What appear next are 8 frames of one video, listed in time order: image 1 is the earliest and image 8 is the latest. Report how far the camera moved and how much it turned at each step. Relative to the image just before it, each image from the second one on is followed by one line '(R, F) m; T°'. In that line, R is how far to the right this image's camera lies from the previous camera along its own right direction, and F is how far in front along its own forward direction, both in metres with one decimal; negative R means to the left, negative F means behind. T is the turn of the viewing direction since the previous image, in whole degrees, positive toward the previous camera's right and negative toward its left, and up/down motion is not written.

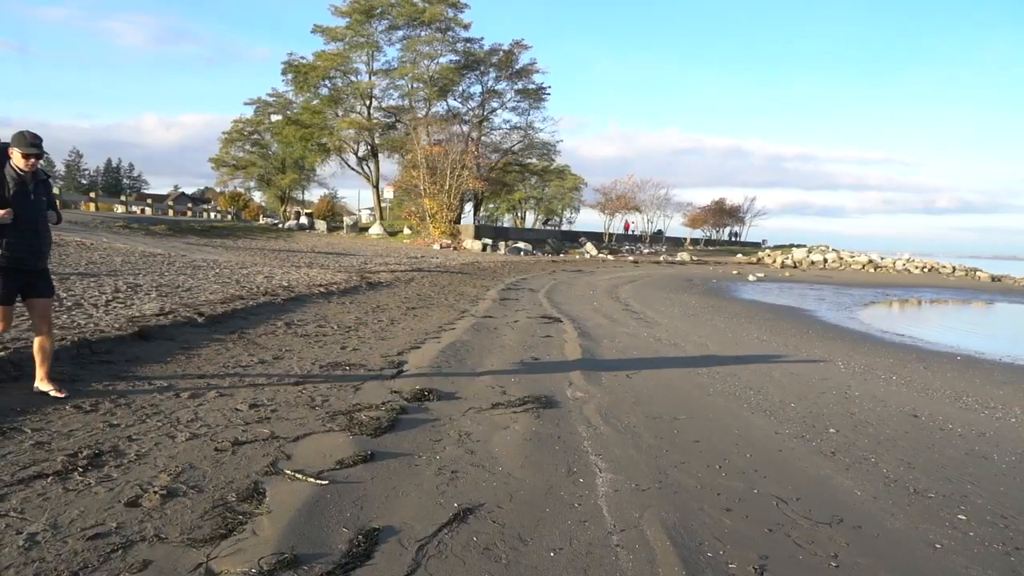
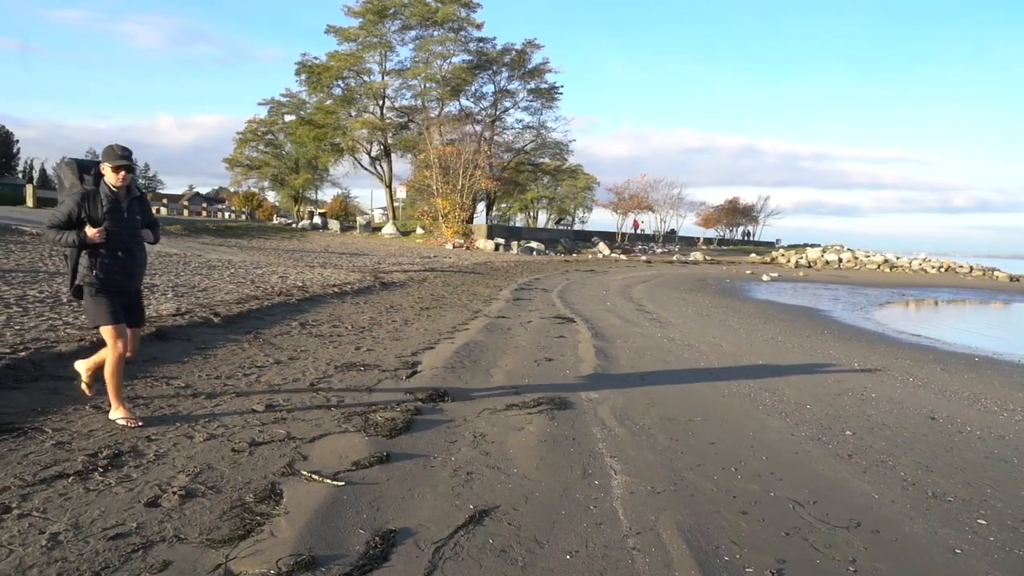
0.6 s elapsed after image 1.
(0.0, 0.0) m; -1°
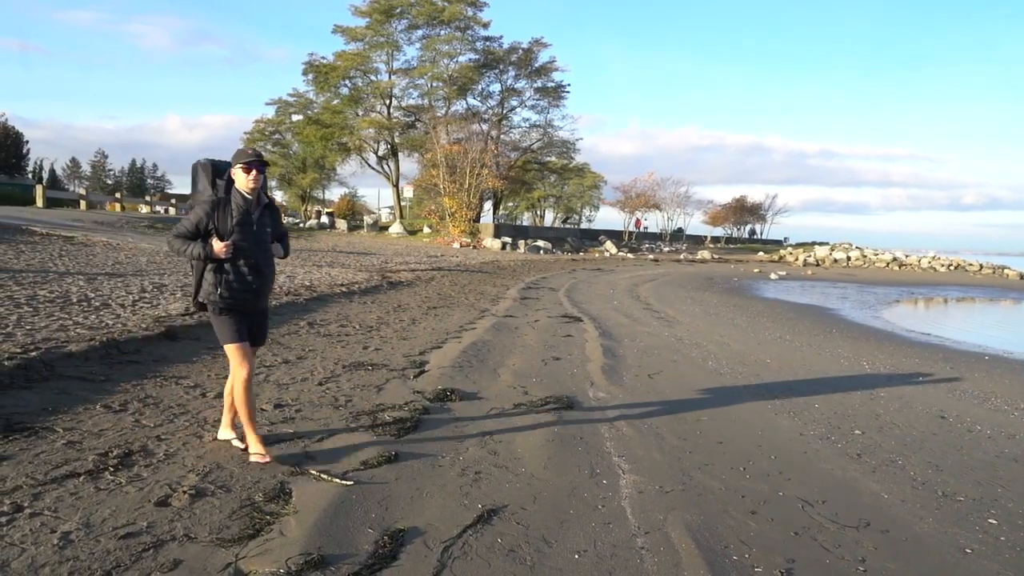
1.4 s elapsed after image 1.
(0.0, 0.0) m; -1°
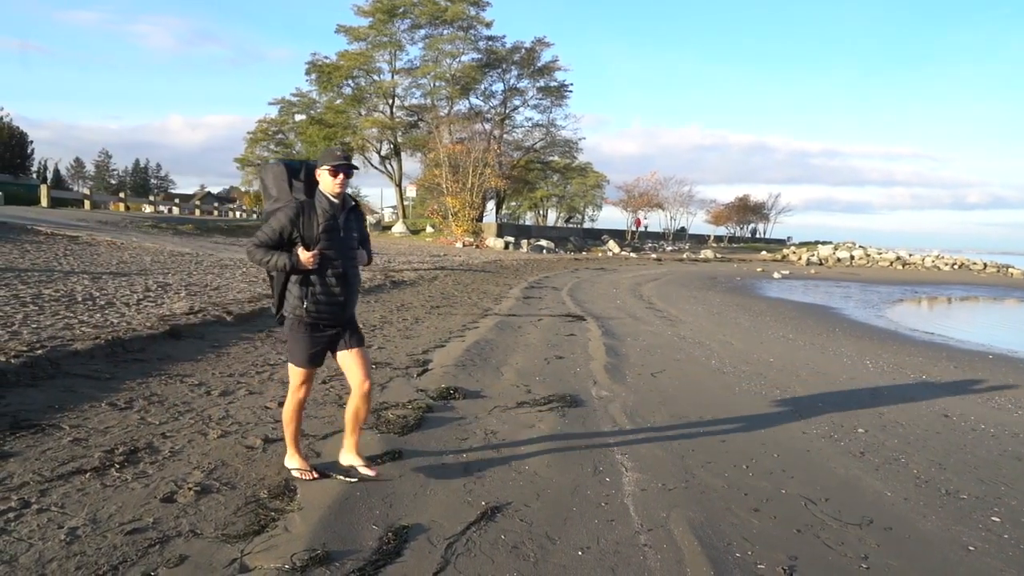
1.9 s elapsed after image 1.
(0.0, 0.0) m; 0°
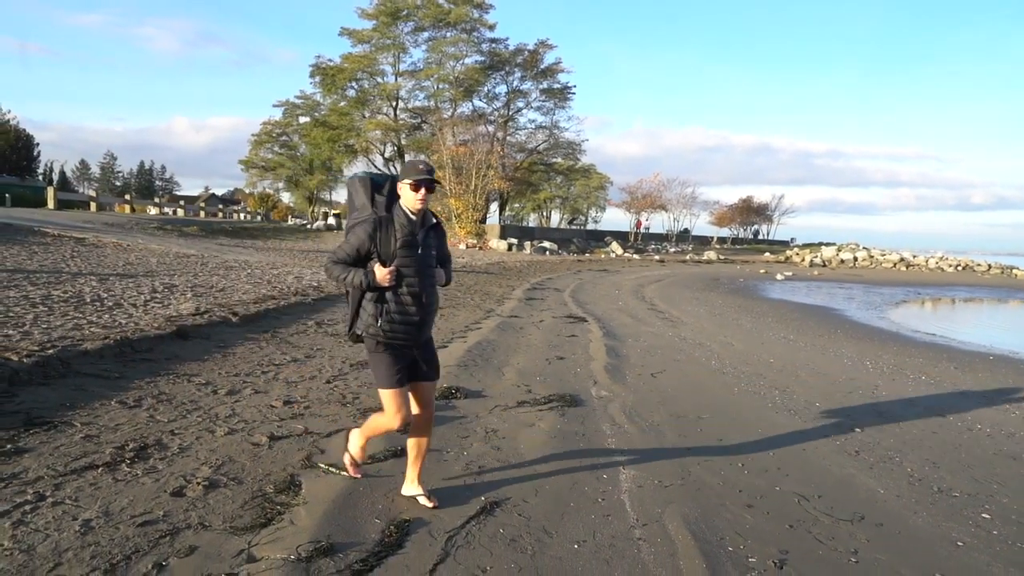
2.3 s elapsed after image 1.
(0.0, -0.1) m; 0°
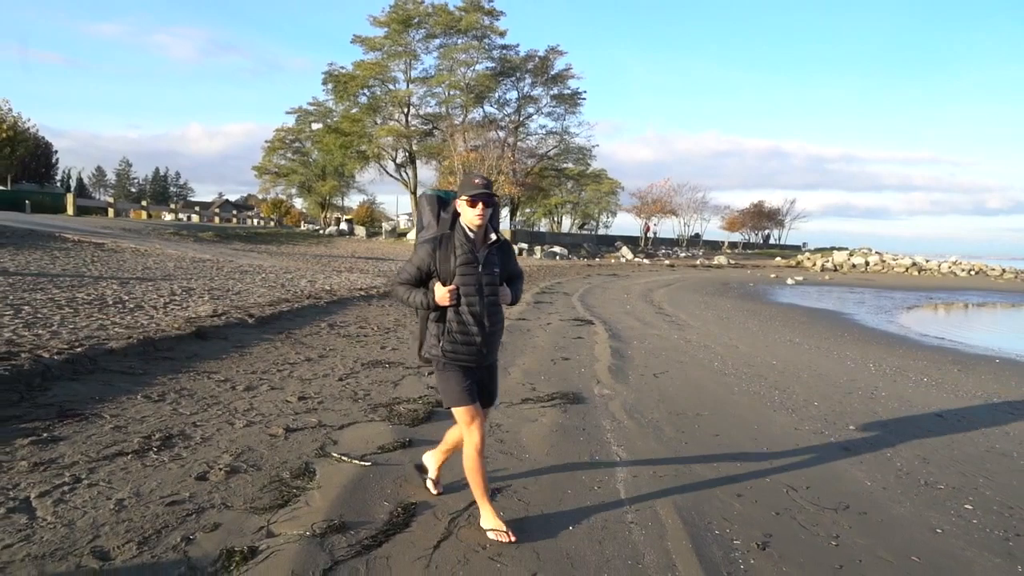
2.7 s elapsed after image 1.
(+0.1, -0.3) m; -1°
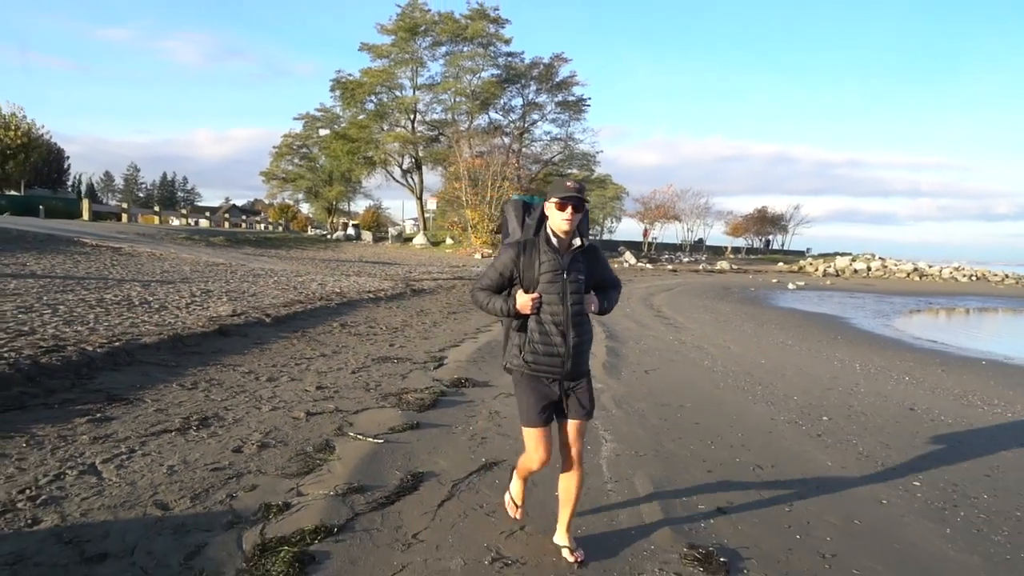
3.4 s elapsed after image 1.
(+0.1, -0.6) m; 0°
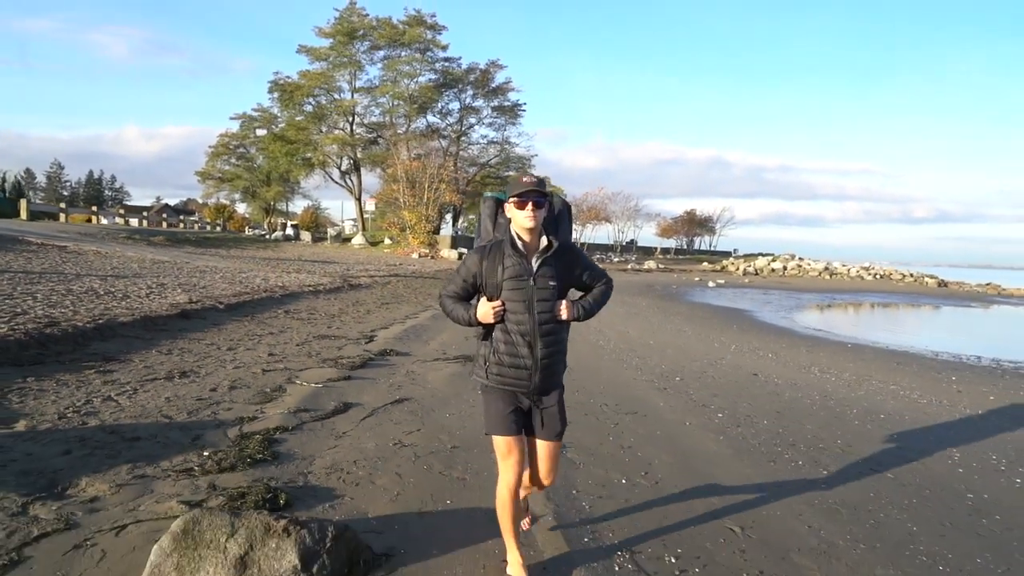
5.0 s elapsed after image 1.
(+0.3, -1.8) m; +5°
